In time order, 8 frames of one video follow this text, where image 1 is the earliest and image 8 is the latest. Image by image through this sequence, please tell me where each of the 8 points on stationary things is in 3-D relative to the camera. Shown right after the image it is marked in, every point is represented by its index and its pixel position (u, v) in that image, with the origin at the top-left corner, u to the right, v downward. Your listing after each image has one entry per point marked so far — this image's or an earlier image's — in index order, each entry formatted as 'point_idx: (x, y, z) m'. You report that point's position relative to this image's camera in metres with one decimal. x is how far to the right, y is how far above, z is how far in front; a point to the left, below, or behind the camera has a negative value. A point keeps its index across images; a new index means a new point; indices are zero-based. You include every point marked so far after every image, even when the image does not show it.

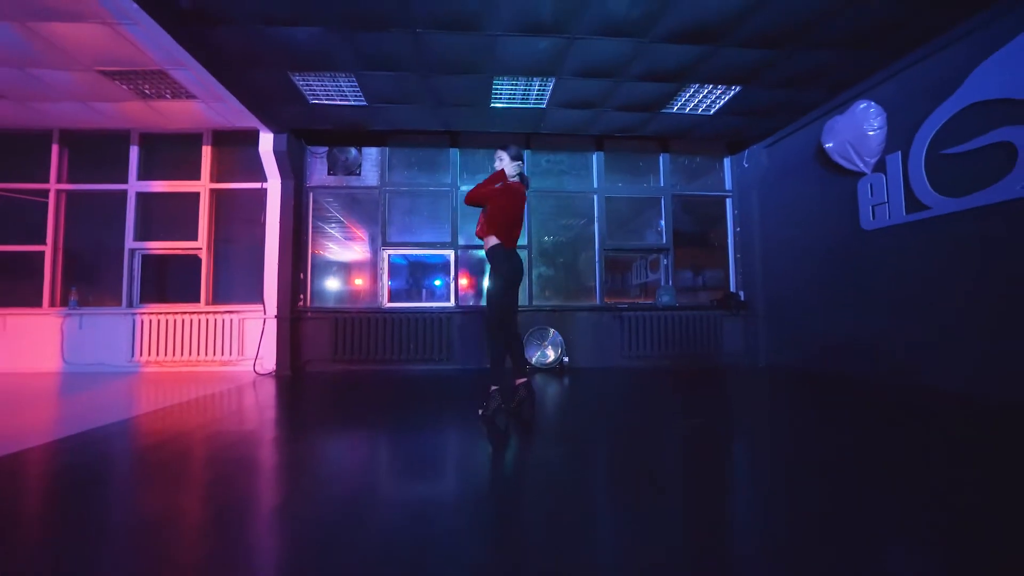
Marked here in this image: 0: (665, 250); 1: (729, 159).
0: (+2.1, +0.5, +6.3) m
1: (+3.1, +1.8, +6.5) m
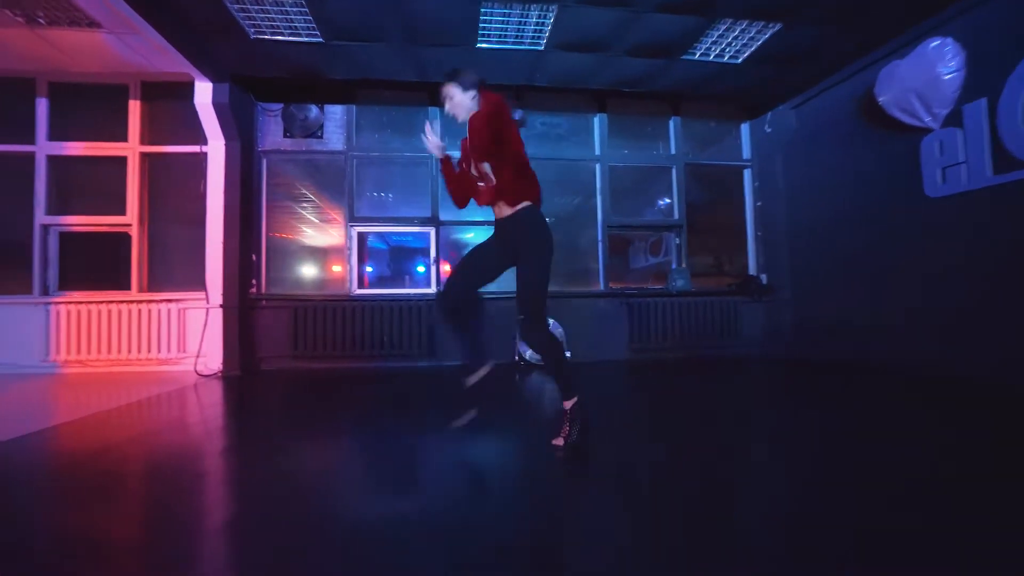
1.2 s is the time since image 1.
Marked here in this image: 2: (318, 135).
0: (+2.0, +0.7, +5.6) m
1: (+2.9, +2.0, +5.7) m
2: (-2.1, +1.7, +5.0) m
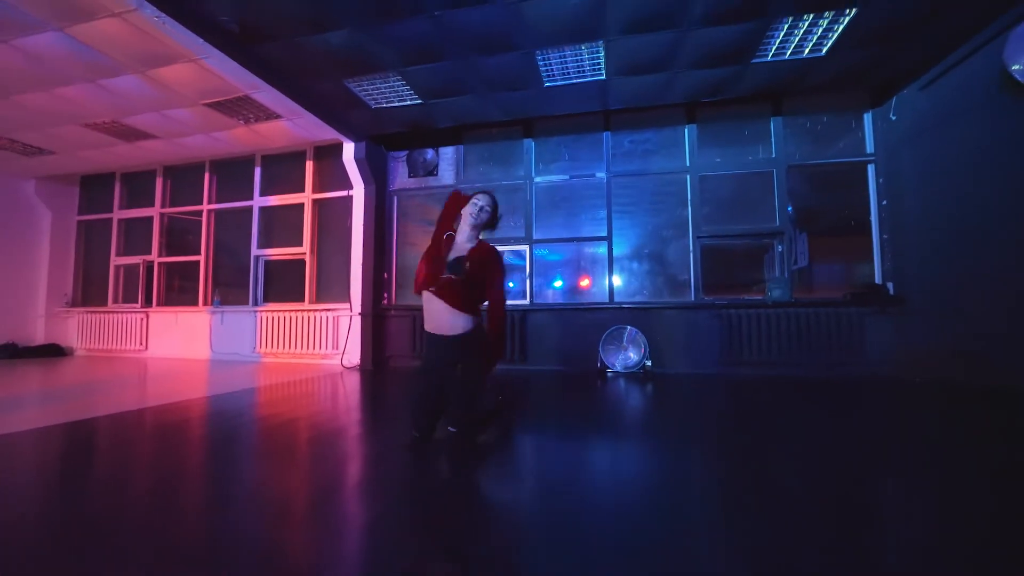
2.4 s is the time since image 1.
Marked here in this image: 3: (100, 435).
0: (+3.0, +0.6, +5.2) m
1: (+4.0, +1.9, +5.0) m
2: (-1.0, +1.5, +6.0) m
3: (-3.1, -1.1, +3.4) m
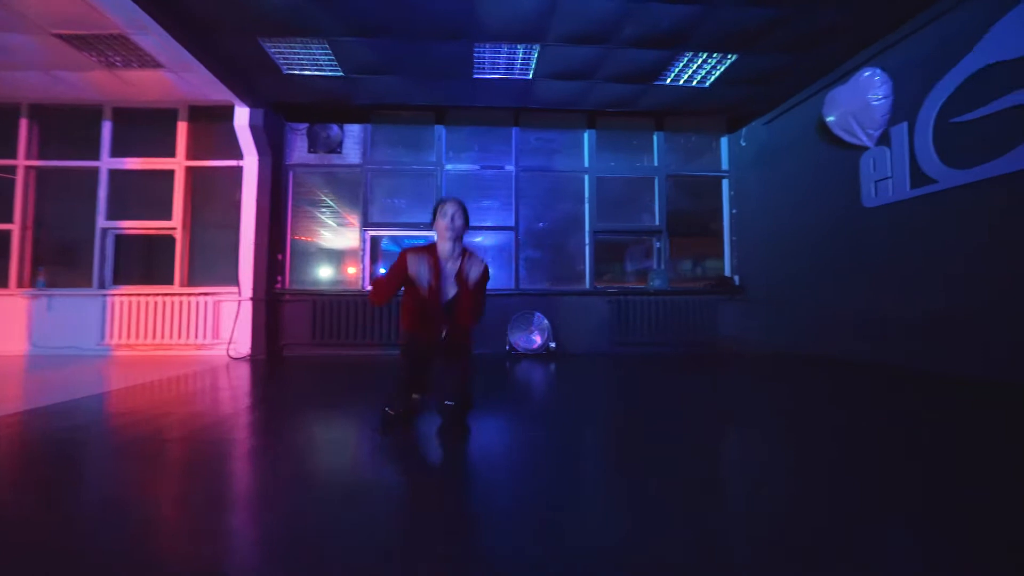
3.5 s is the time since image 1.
0: (+2.0, +0.7, +6.1) m
1: (+2.9, +2.0, +6.2) m
2: (-2.2, +1.7, +5.7) m
3: (-3.4, -0.9, +2.6) m
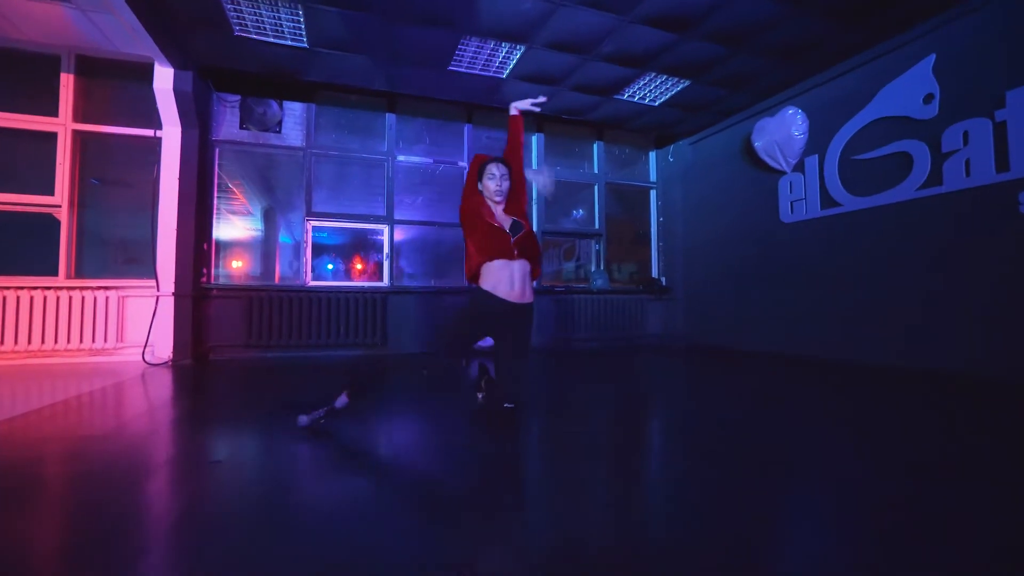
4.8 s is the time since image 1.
0: (+1.2, +0.7, +6.5) m
1: (+2.1, +2.0, +6.9) m
2: (-2.6, +1.8, +5.1) m
3: (-3.1, -0.9, +1.8) m
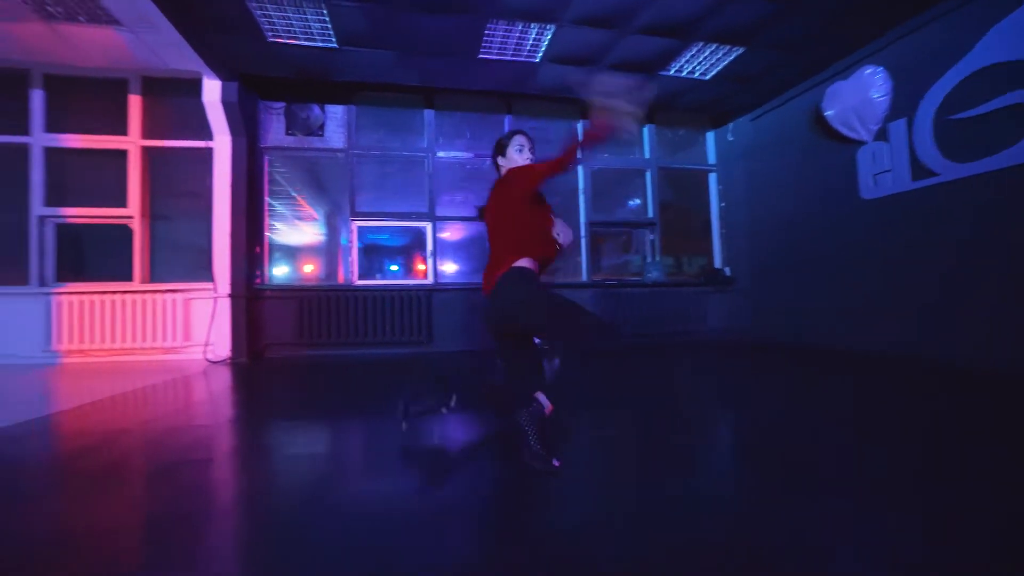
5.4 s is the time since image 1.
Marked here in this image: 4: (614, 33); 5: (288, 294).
0: (+1.9, +0.9, +6.1) m
1: (+2.8, +2.2, +6.3) m
2: (-2.2, +1.8, +5.2) m
3: (-3.1, -0.9, +2.1) m
4: (+0.9, +2.2, +3.9) m
5: (-2.5, -0.1, +5.0) m
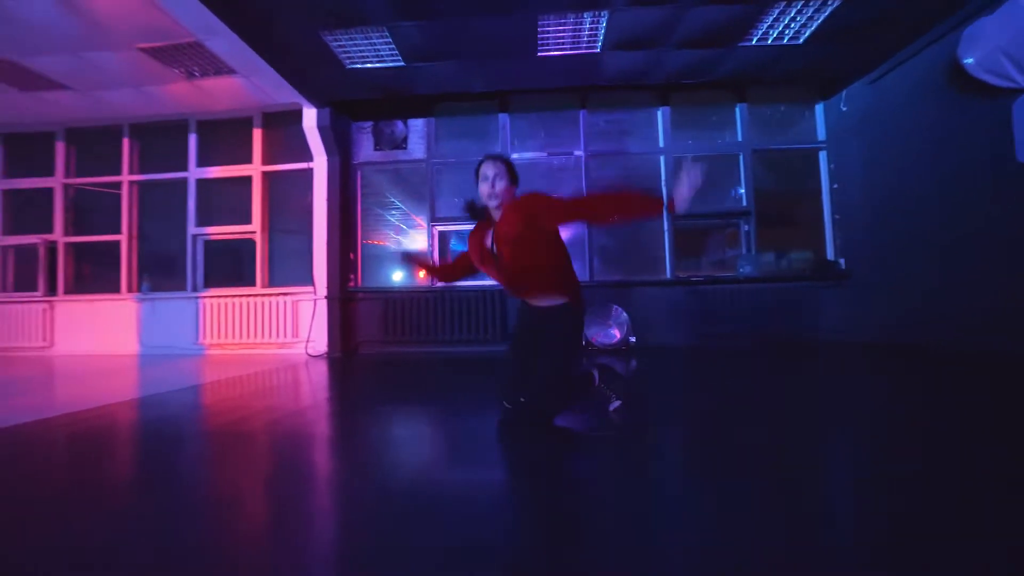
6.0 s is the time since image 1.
0: (+2.8, +0.9, +5.5) m
1: (+3.7, +2.2, +5.5) m
2: (-1.3, +1.7, +5.6) m
3: (-3.0, -0.9, +2.8) m
4: (+1.3, +2.2, +3.6) m
5: (-1.6, -0.1, +5.5) m
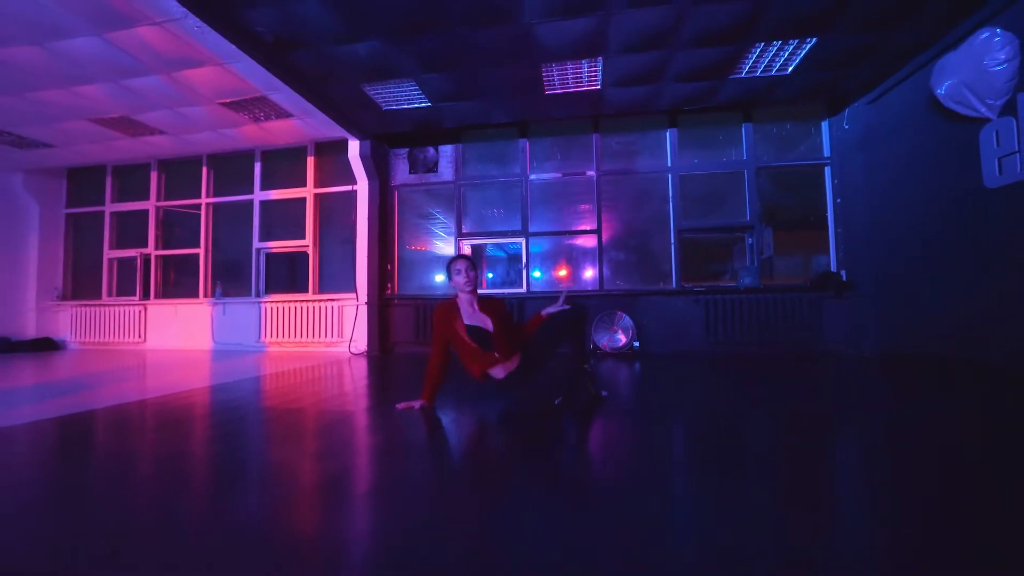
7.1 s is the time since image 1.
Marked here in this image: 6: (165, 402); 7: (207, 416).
0: (+3.0, +0.8, +5.8) m
1: (+3.9, +2.1, +5.7) m
2: (-1.1, +1.6, +6.3) m
3: (-3.0, -1.0, +3.7) m
4: (+1.4, +2.1, +4.1) m
5: (-1.4, -0.2, +6.2) m
6: (-3.1, -1.0, +4.0) m
7: (-2.4, -1.0, +3.6) m
